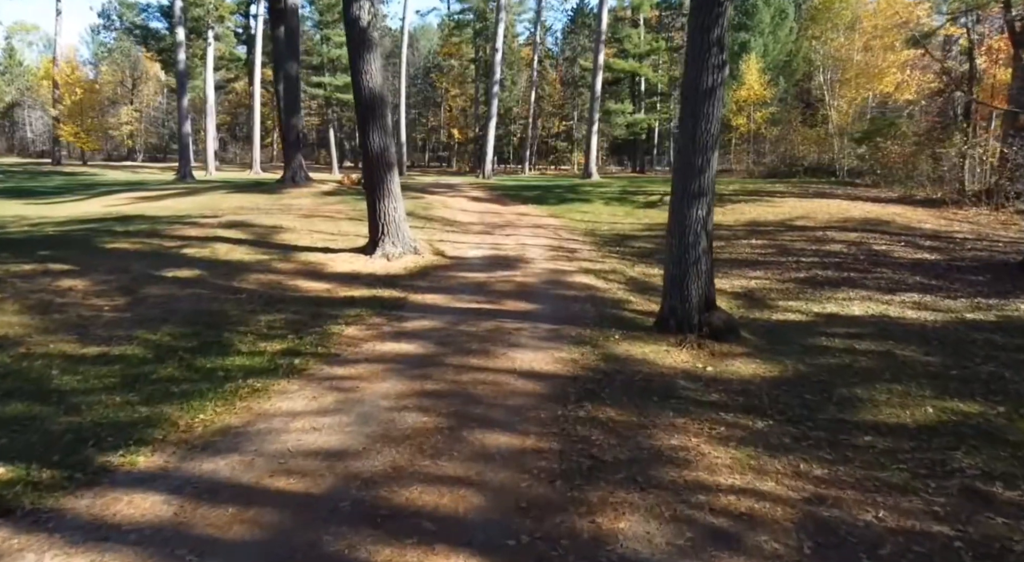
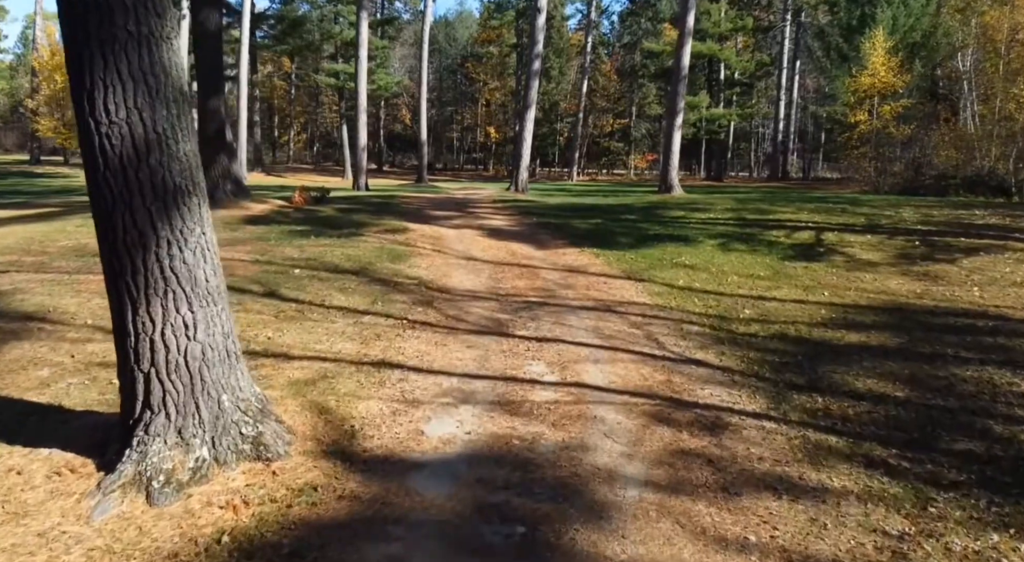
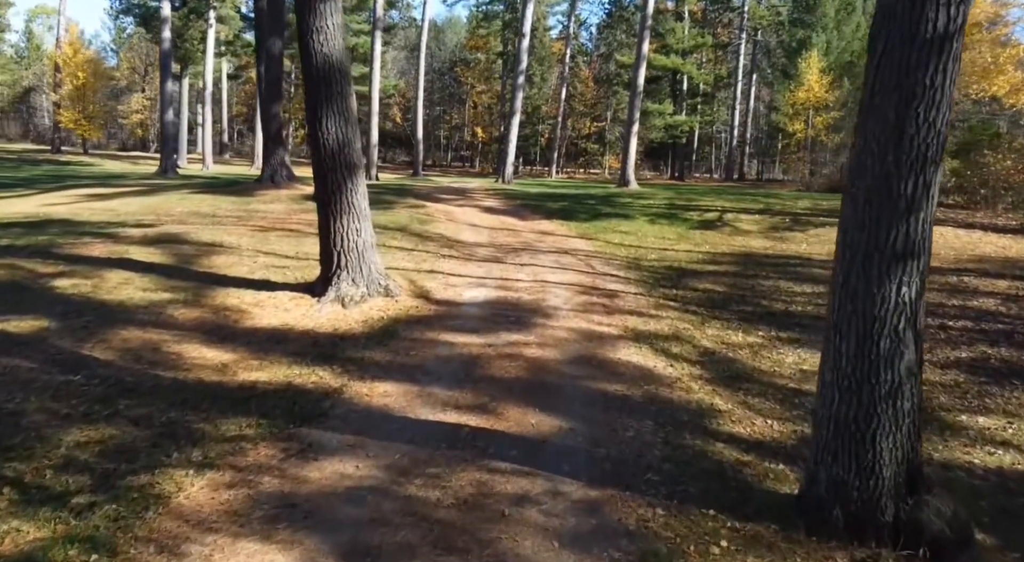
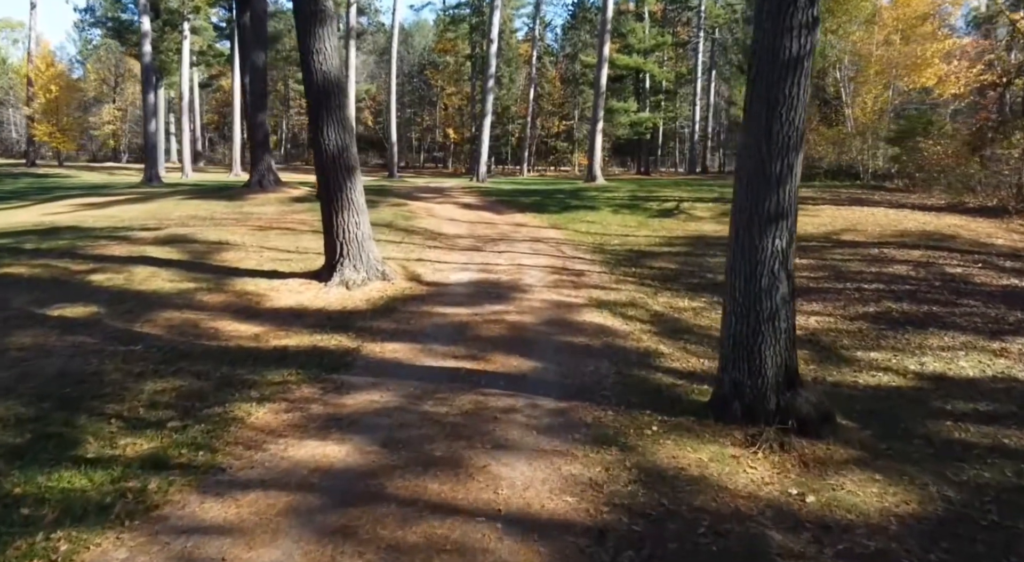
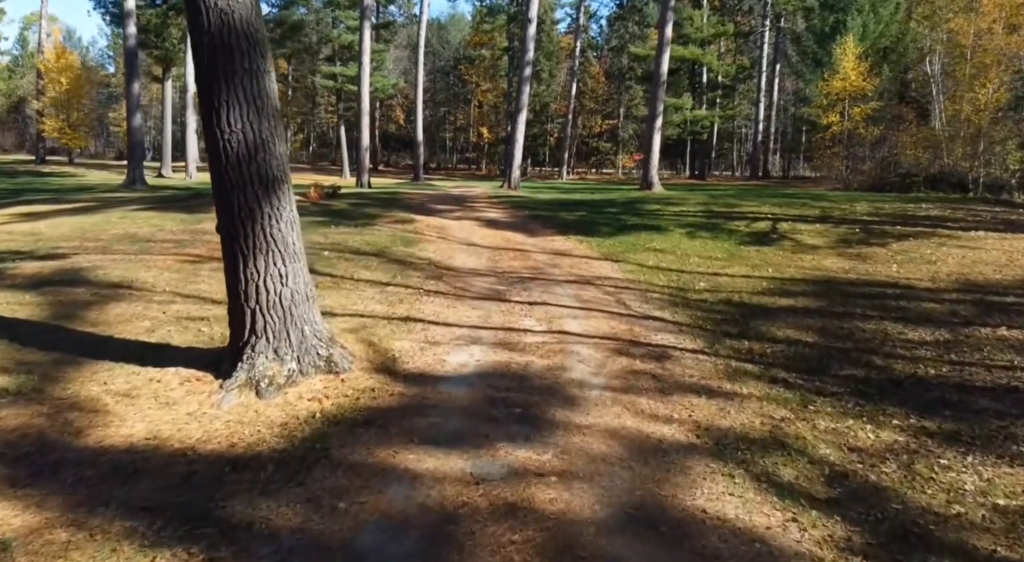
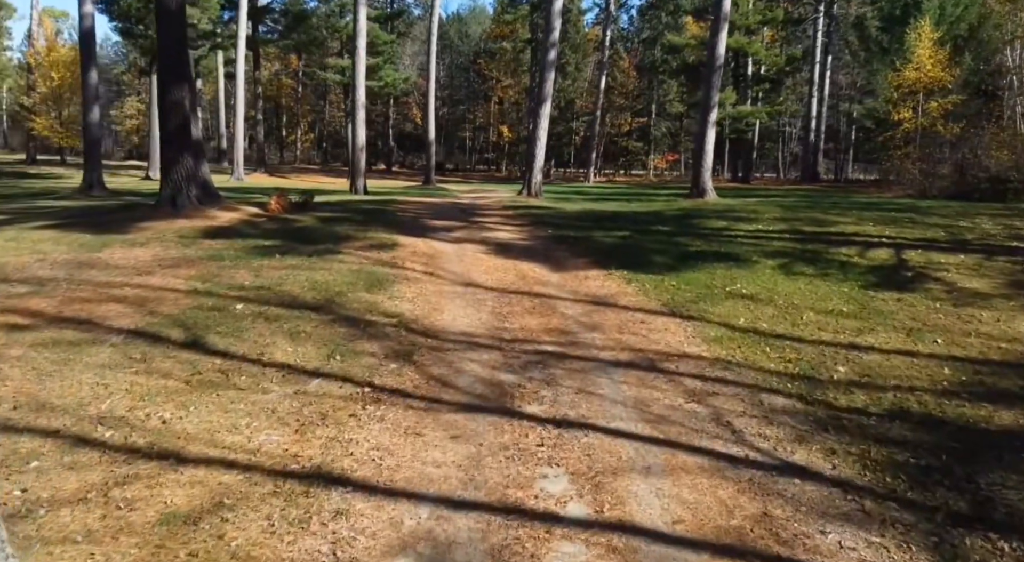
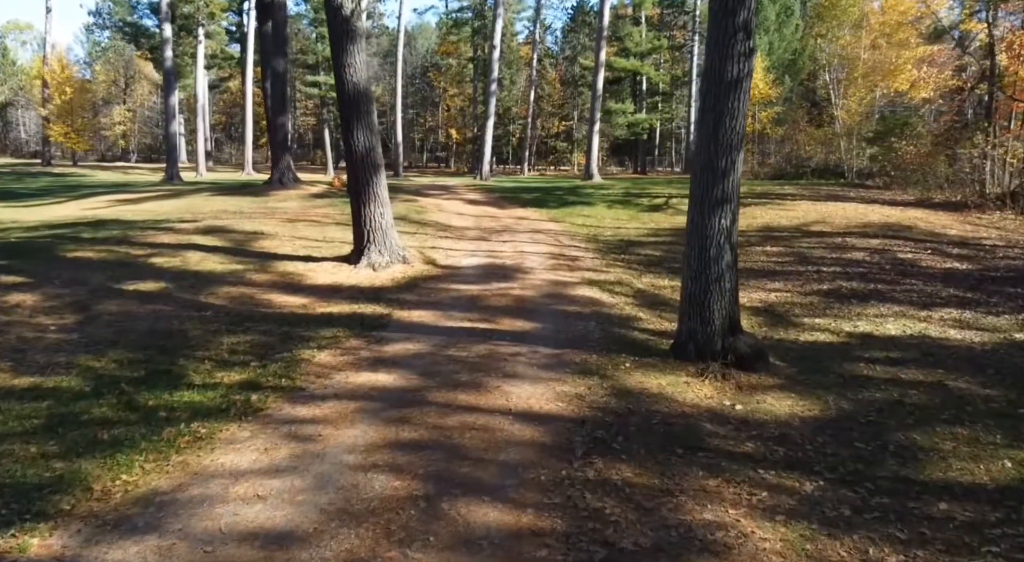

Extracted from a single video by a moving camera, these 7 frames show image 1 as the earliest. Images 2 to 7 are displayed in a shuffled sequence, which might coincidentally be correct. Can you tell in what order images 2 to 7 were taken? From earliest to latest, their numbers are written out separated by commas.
7, 4, 3, 5, 2, 6
